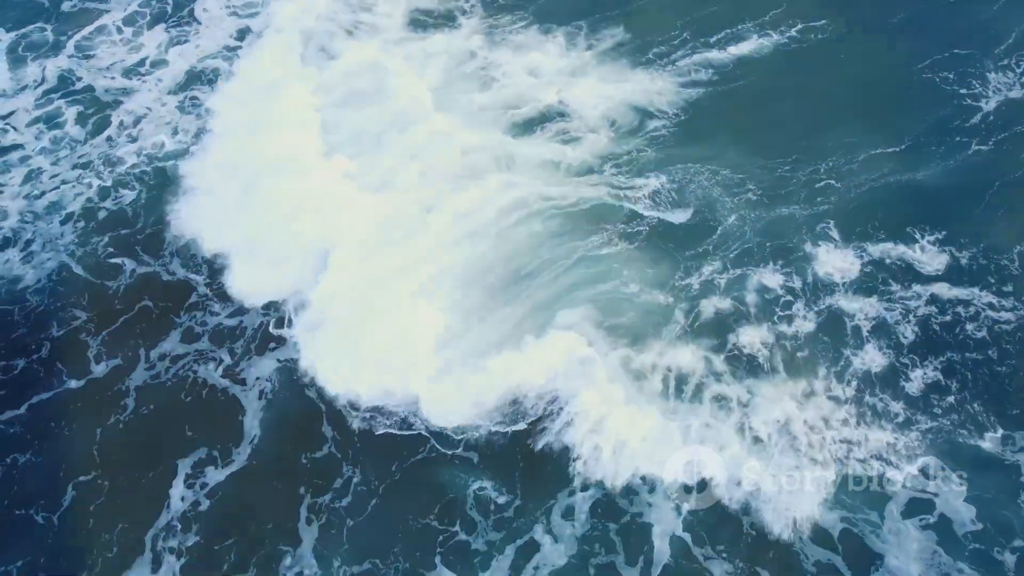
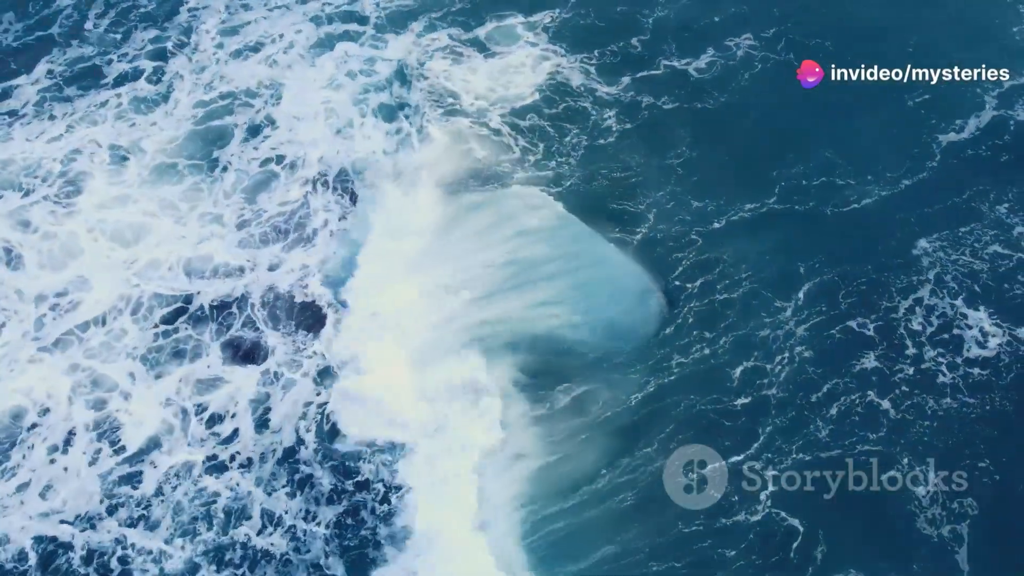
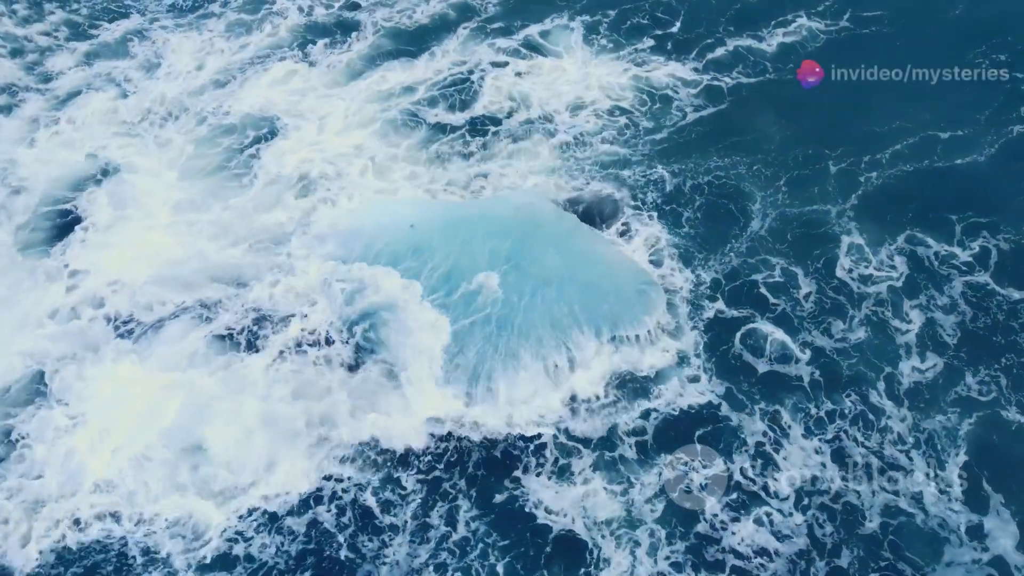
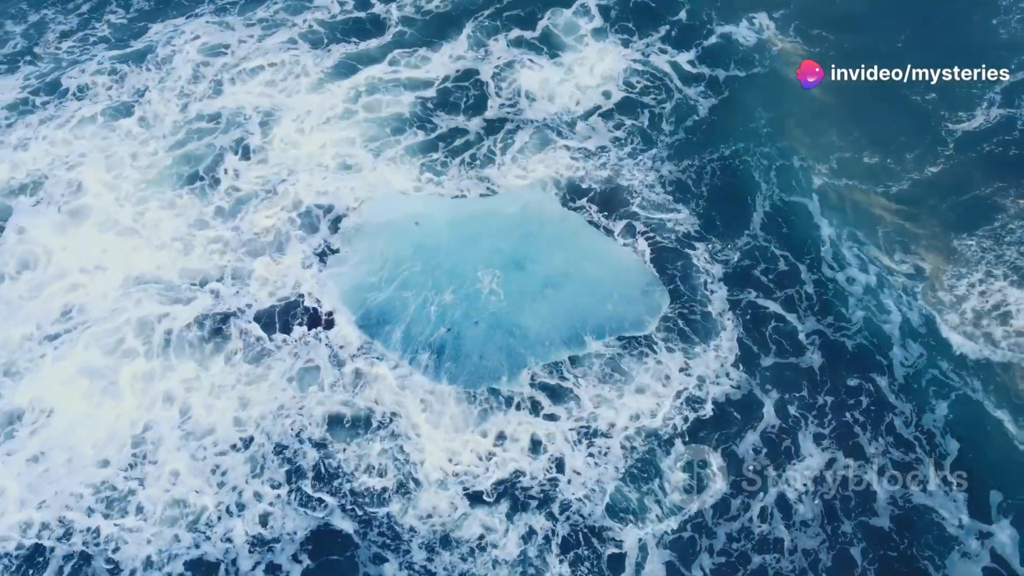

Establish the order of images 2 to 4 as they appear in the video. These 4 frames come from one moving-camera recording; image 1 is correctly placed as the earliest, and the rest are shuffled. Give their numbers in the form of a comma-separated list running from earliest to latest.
3, 4, 2
